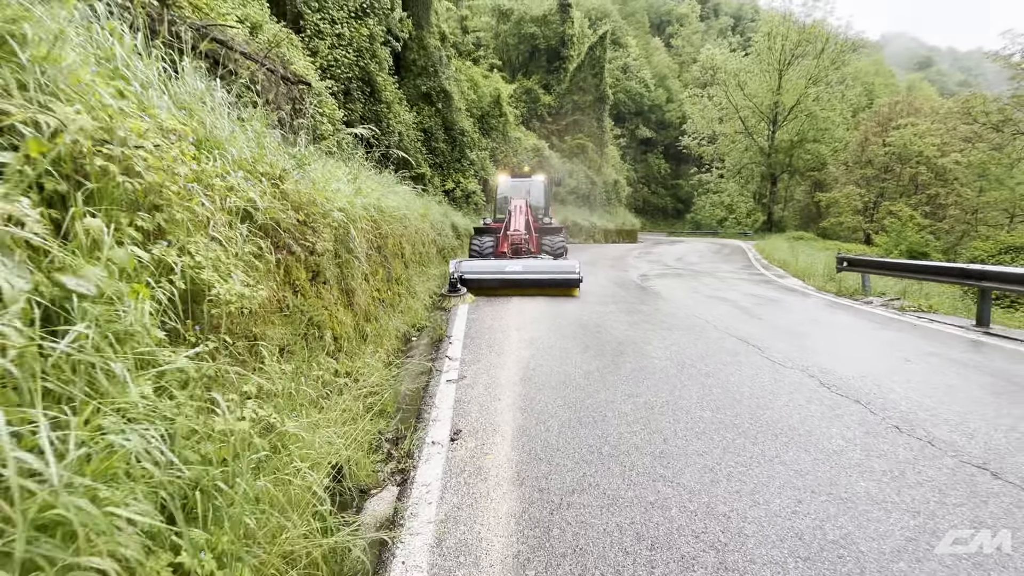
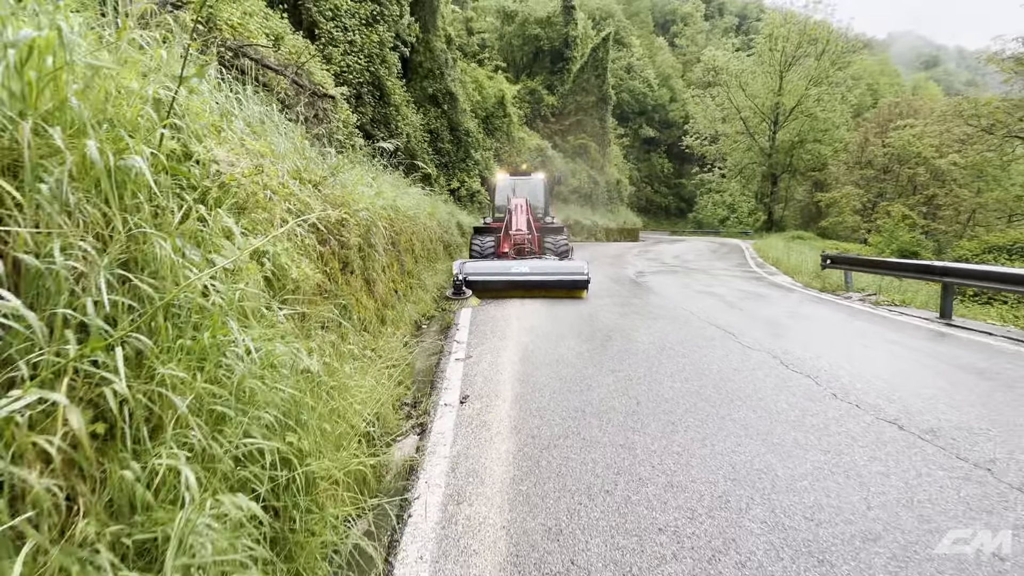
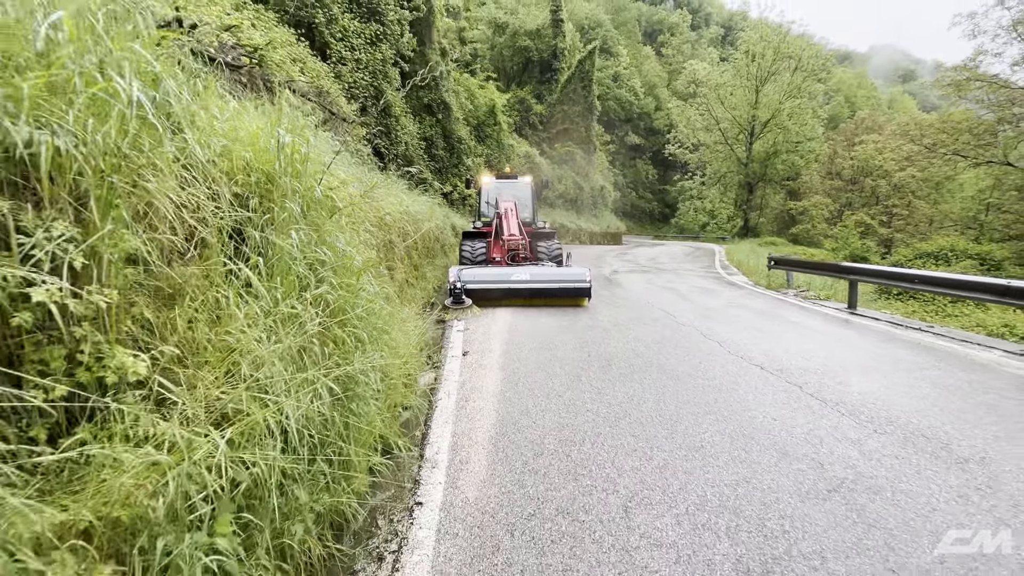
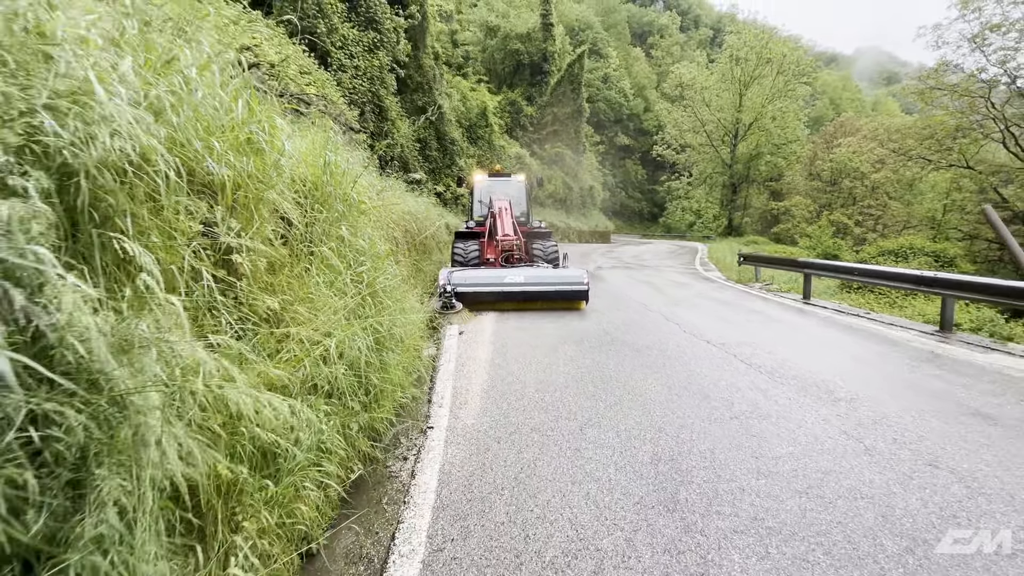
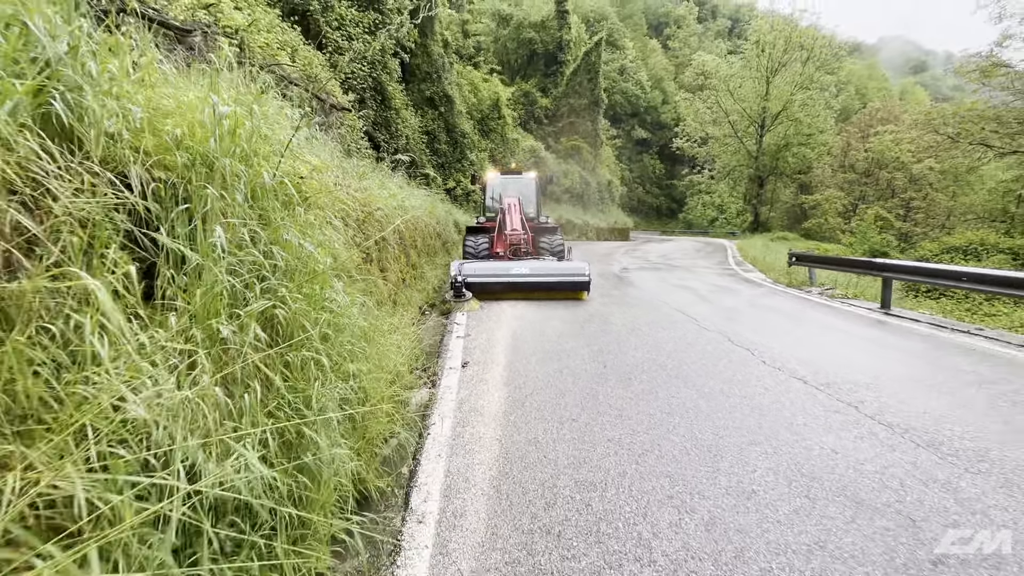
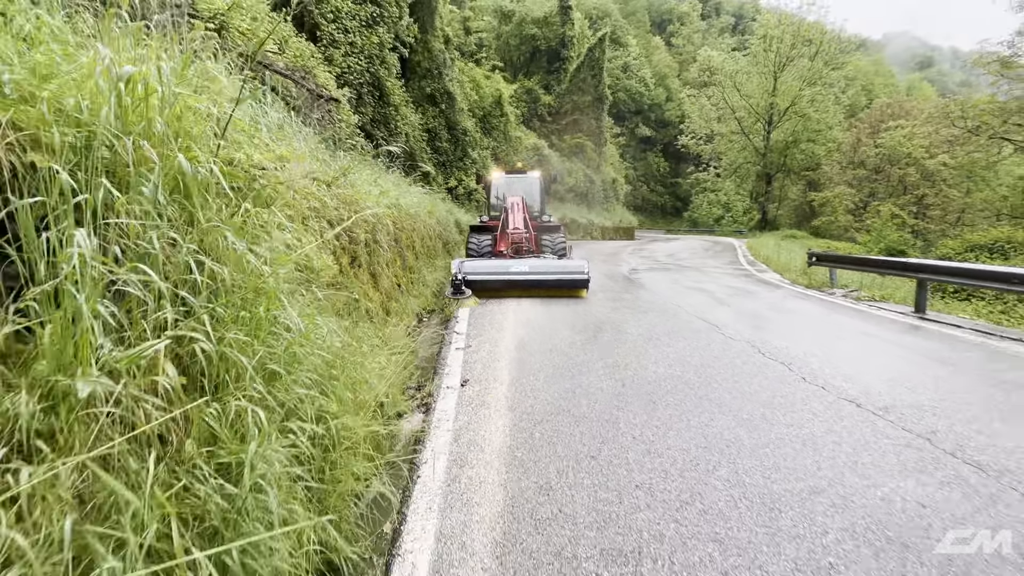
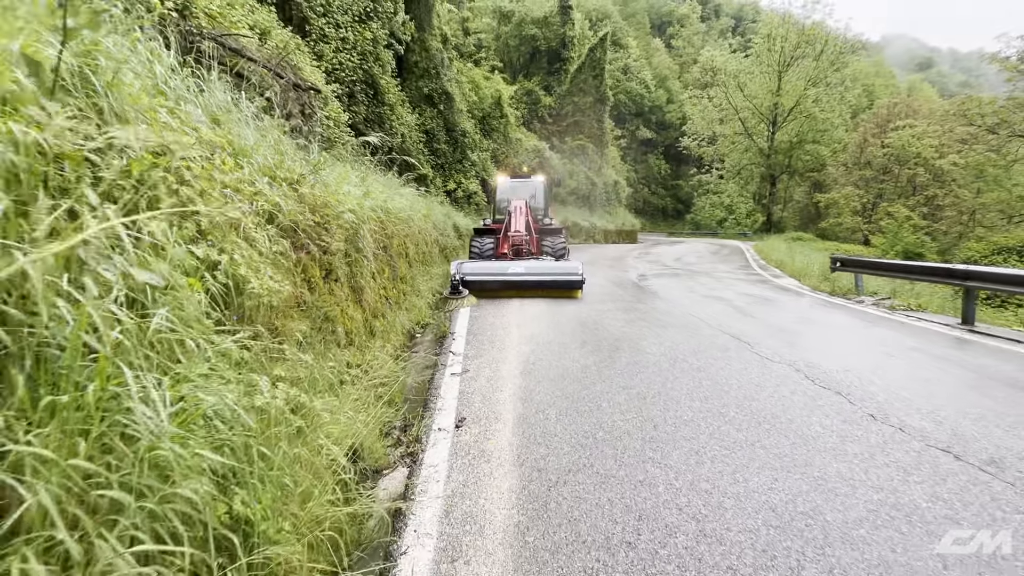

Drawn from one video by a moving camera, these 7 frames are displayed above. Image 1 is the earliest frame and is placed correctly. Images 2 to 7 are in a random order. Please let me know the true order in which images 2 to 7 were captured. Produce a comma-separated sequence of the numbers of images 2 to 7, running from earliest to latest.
7, 2, 6, 5, 3, 4
